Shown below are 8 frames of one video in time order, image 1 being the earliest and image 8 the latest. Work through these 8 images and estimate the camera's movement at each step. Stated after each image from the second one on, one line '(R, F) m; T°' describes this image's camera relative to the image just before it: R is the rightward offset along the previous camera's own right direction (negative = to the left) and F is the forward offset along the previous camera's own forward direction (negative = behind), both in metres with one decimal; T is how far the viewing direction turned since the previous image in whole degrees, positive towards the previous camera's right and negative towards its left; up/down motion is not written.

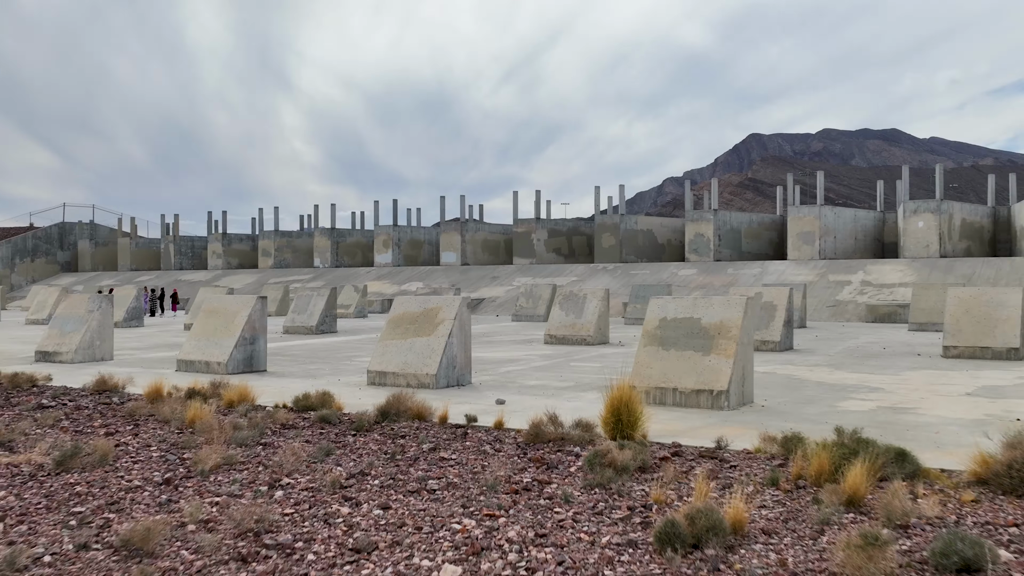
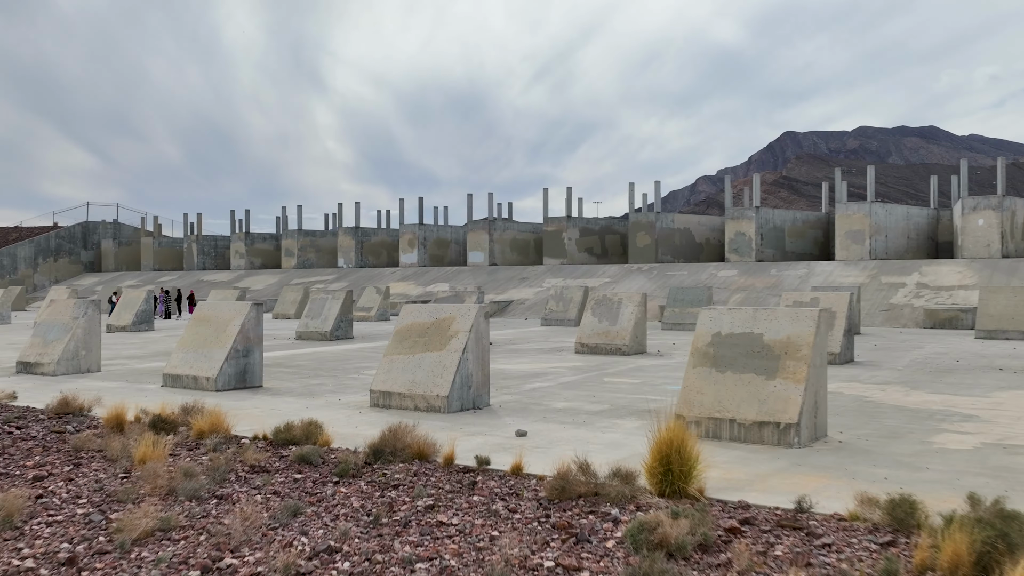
(+0.1, +1.5) m; -2°
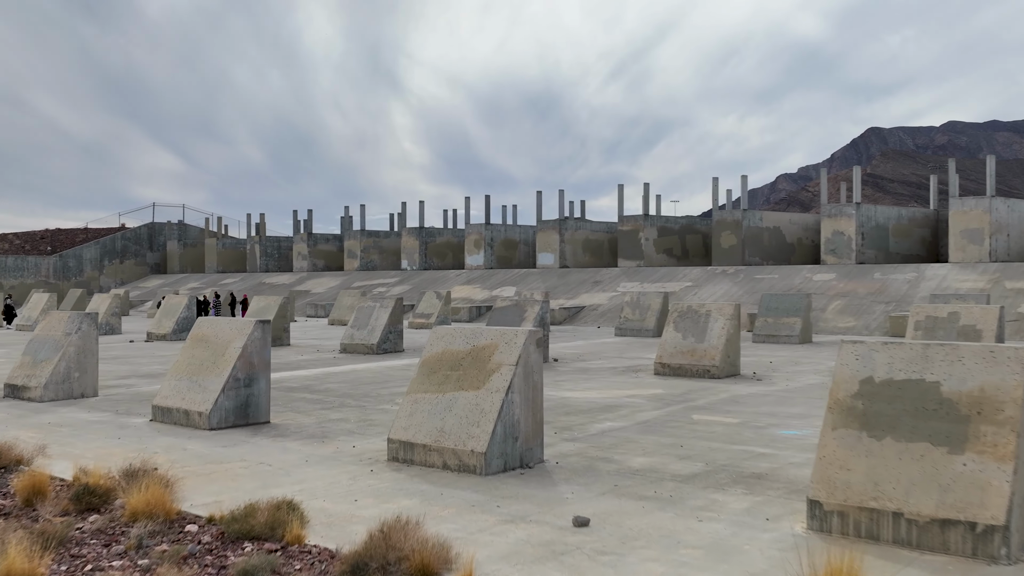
(+0.1, +2.2) m; -4°
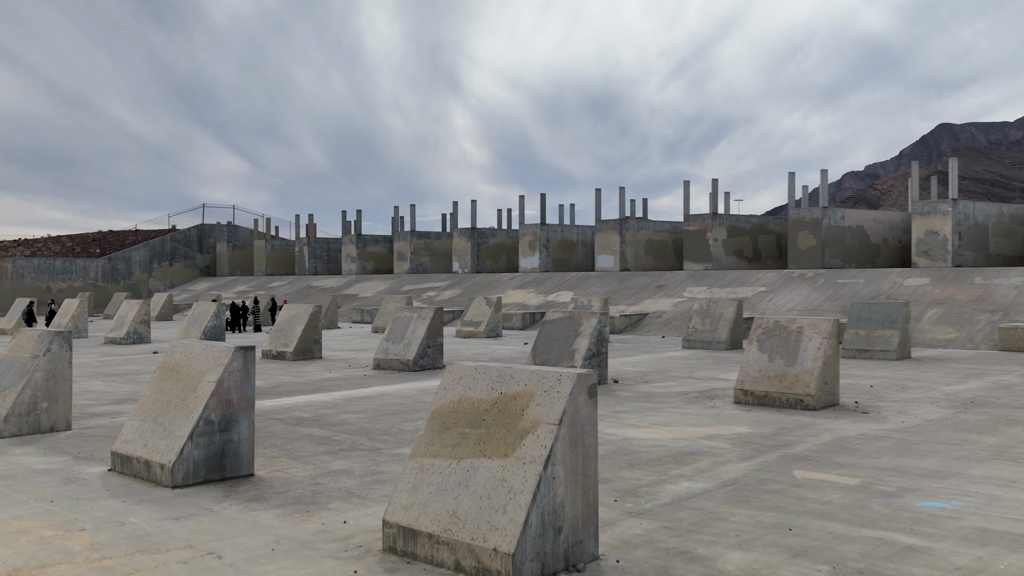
(+0.1, +2.0) m; -4°
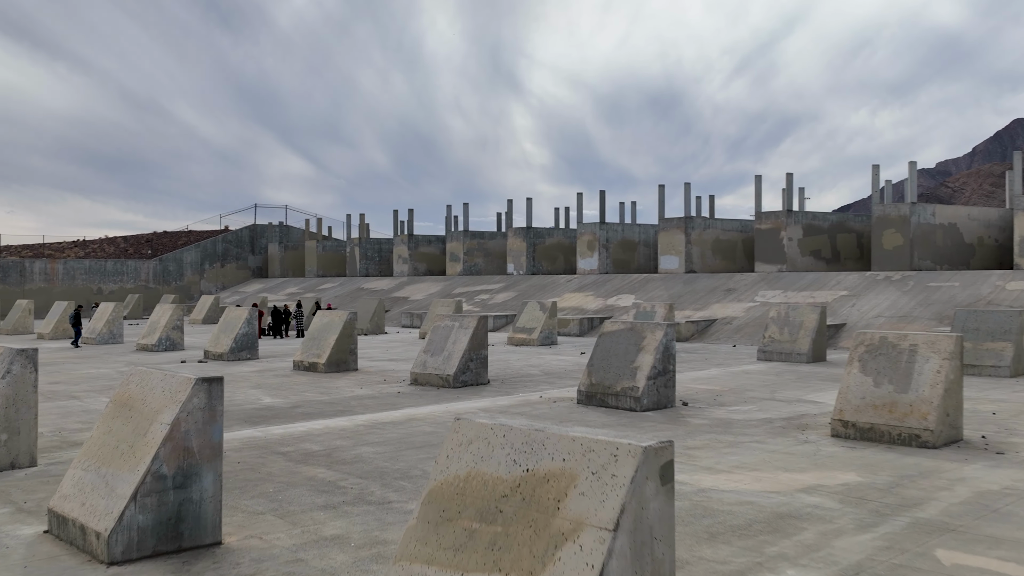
(+0.1, +1.7) m; -4°
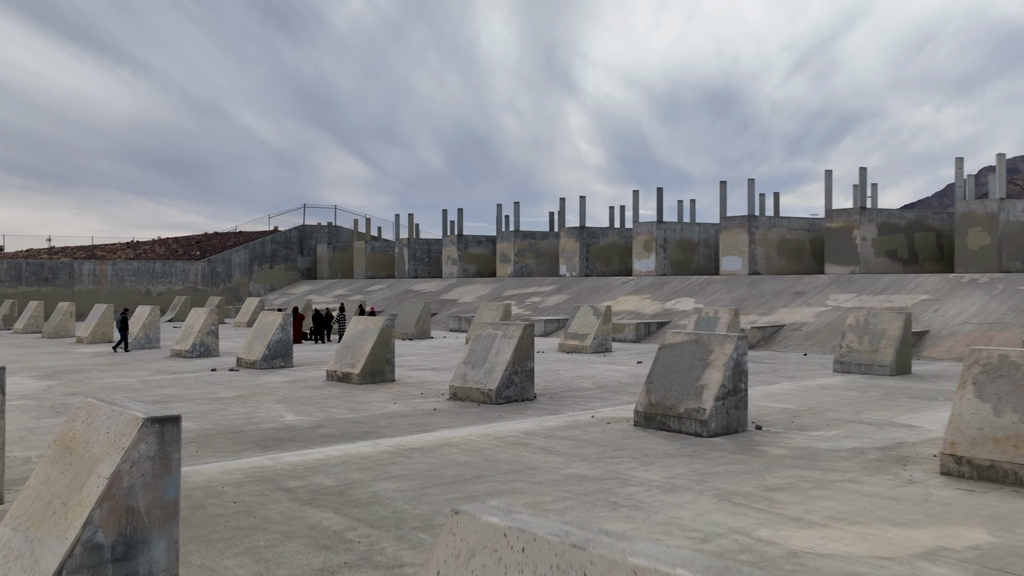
(+0.1, +1.3) m; -3°
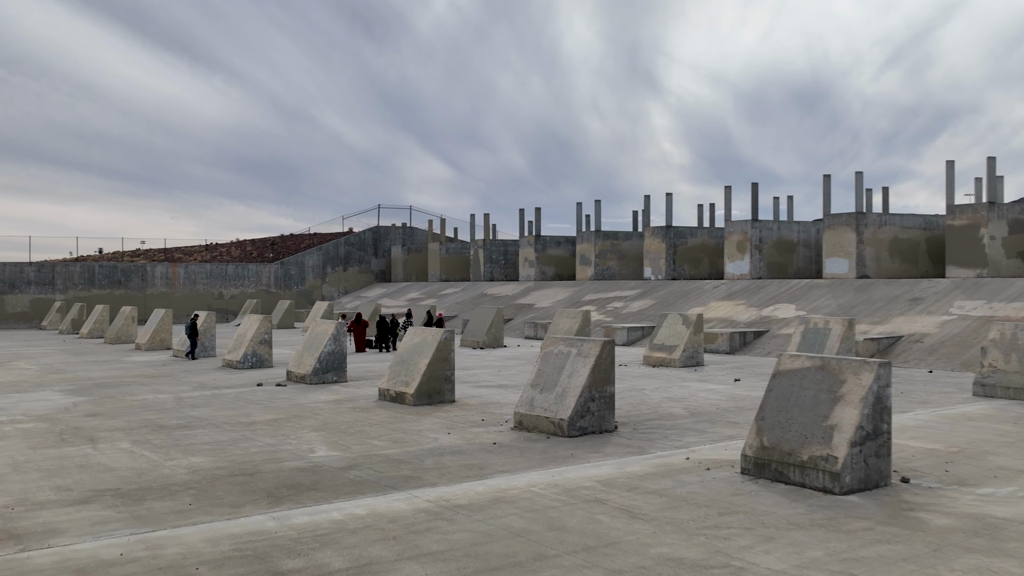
(+0.1, +2.0) m; -5°
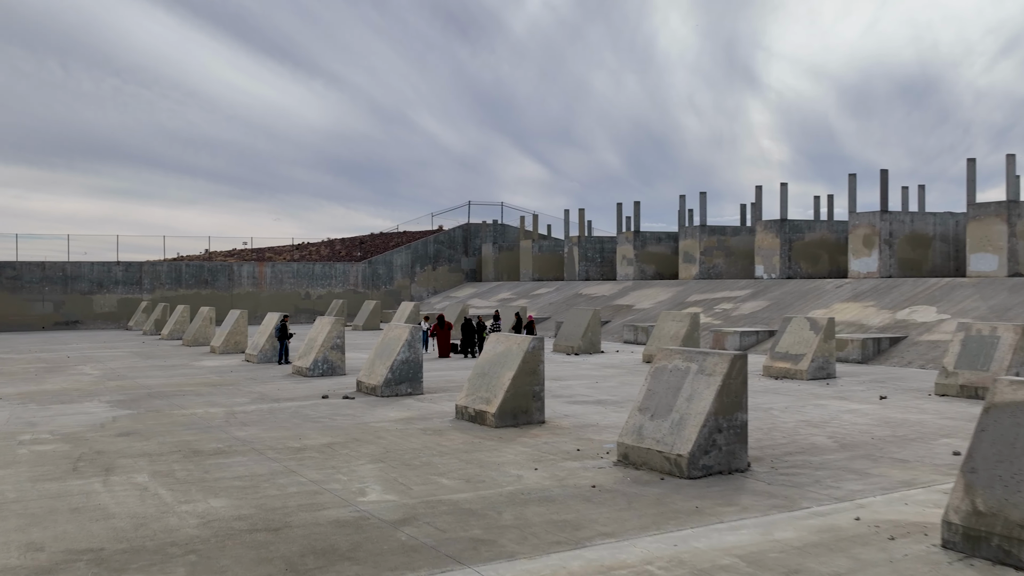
(-0.1, +2.1) m; -6°
